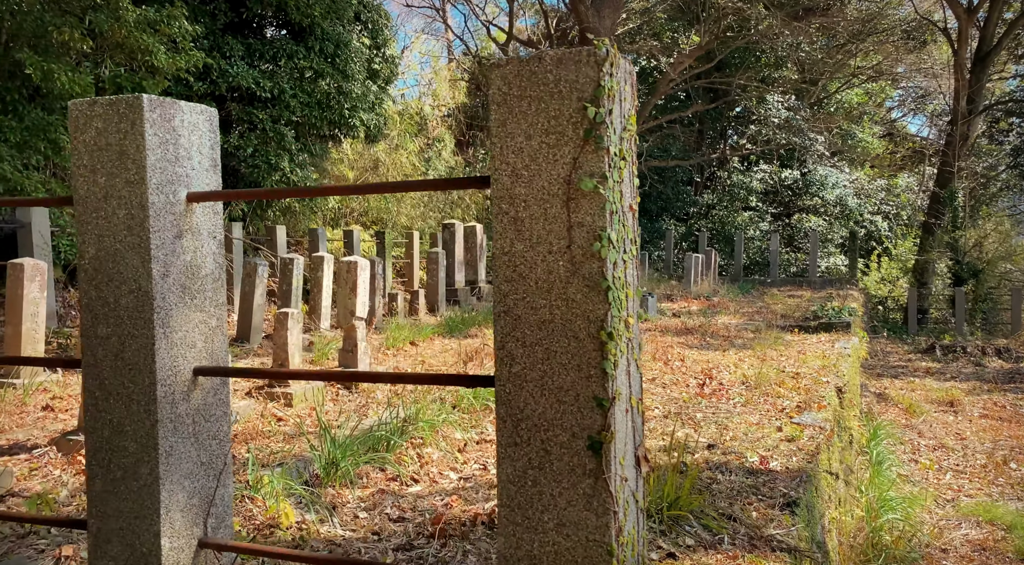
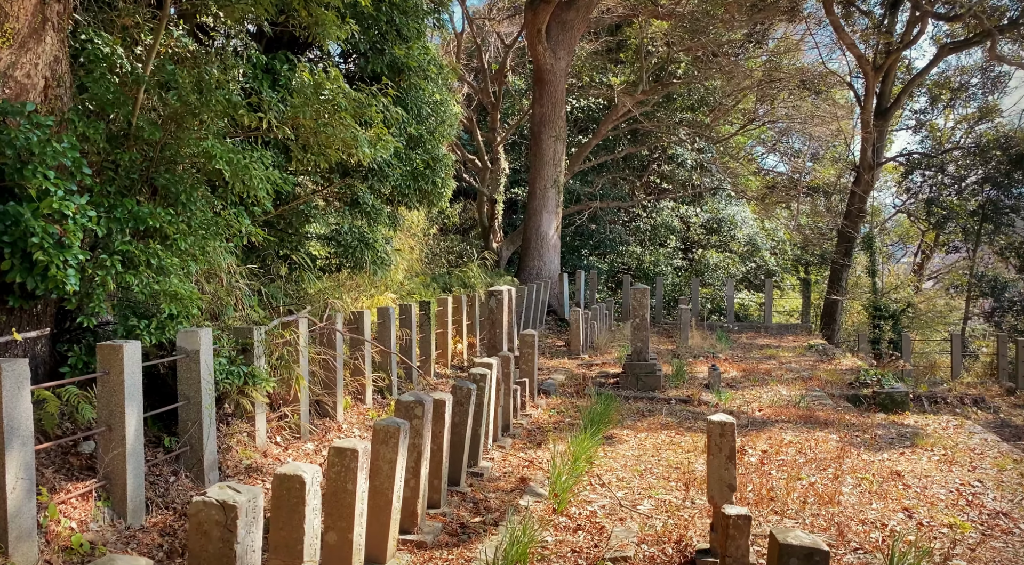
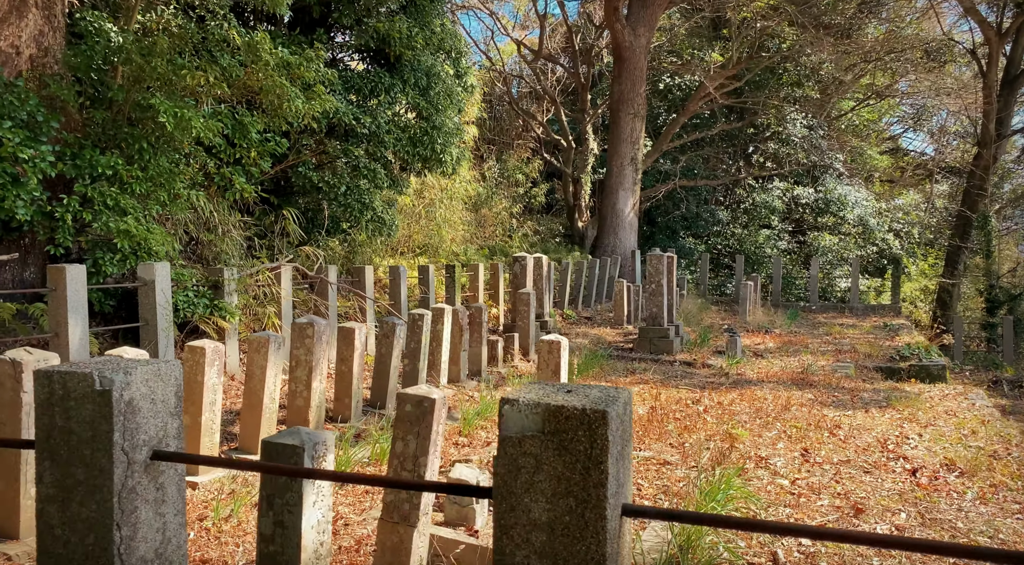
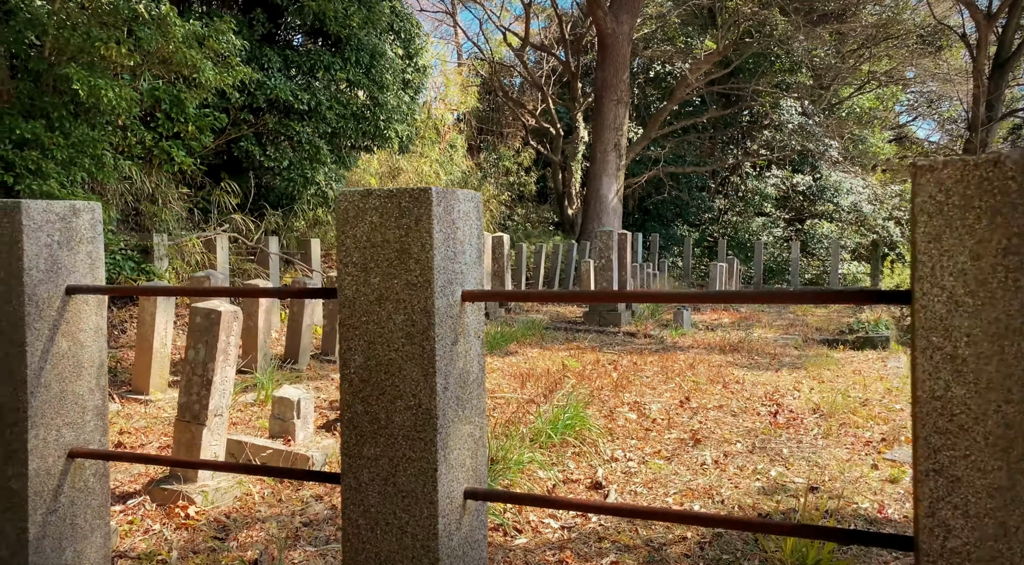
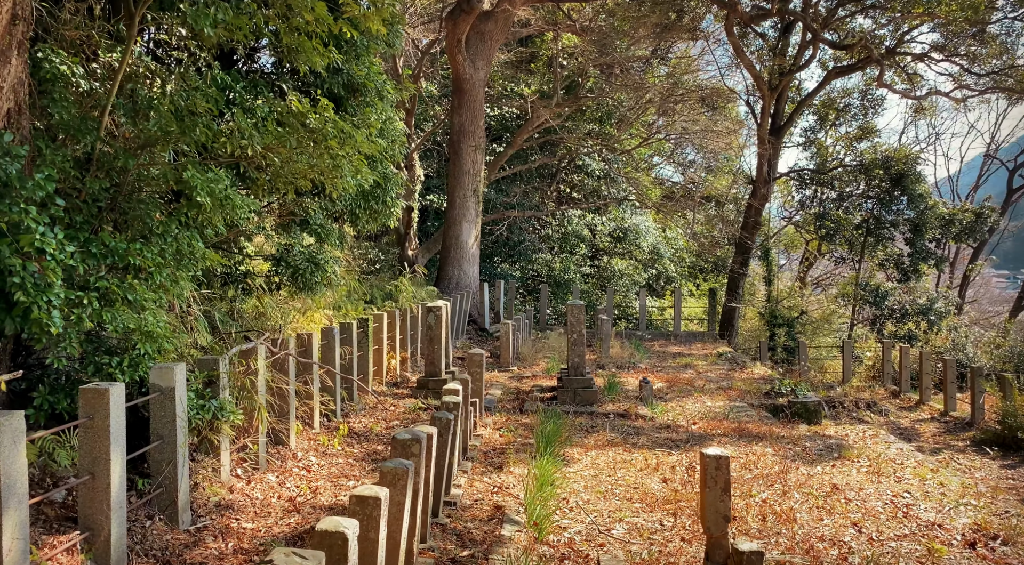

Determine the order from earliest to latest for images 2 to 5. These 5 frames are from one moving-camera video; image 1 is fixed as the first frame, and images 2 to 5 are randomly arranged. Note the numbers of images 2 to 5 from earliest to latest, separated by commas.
4, 3, 2, 5
